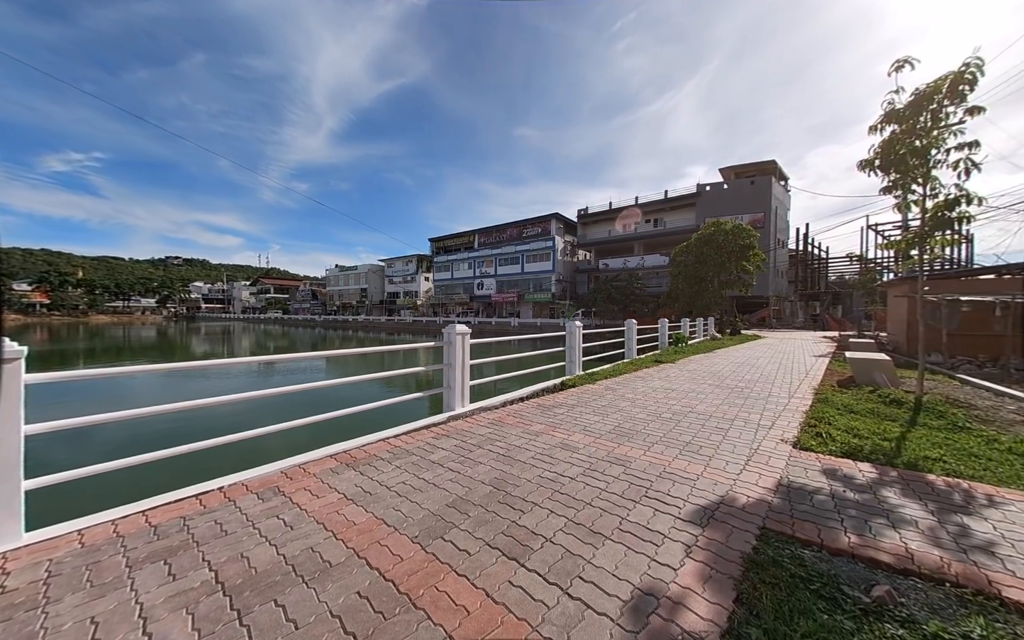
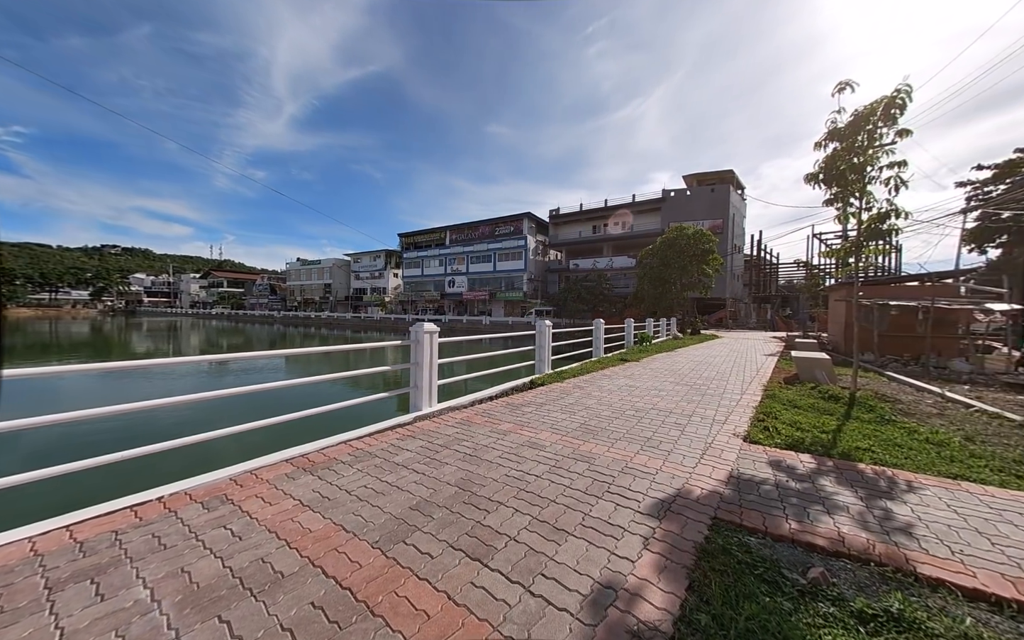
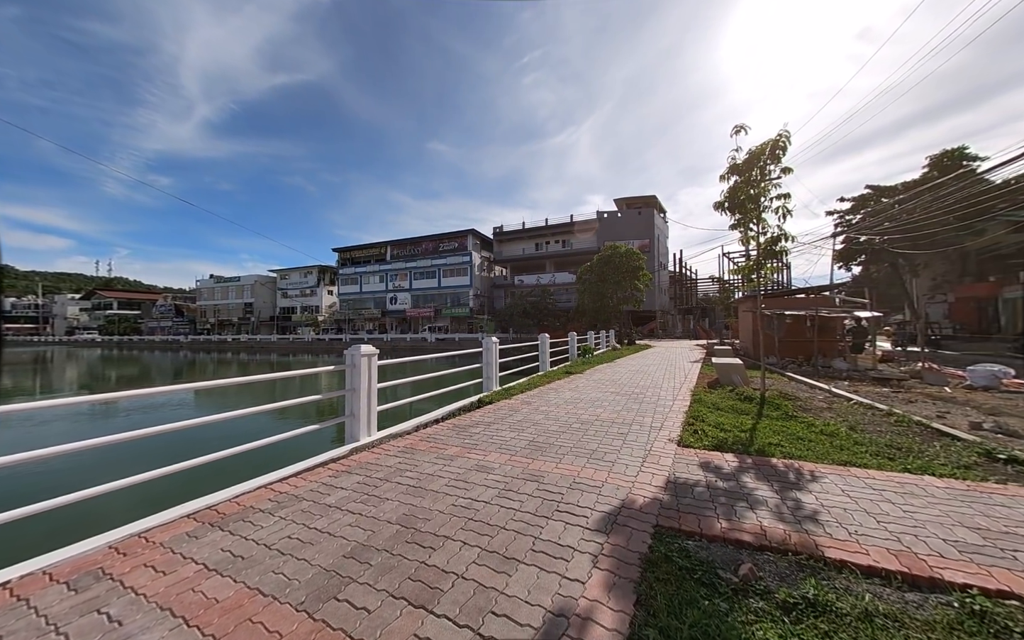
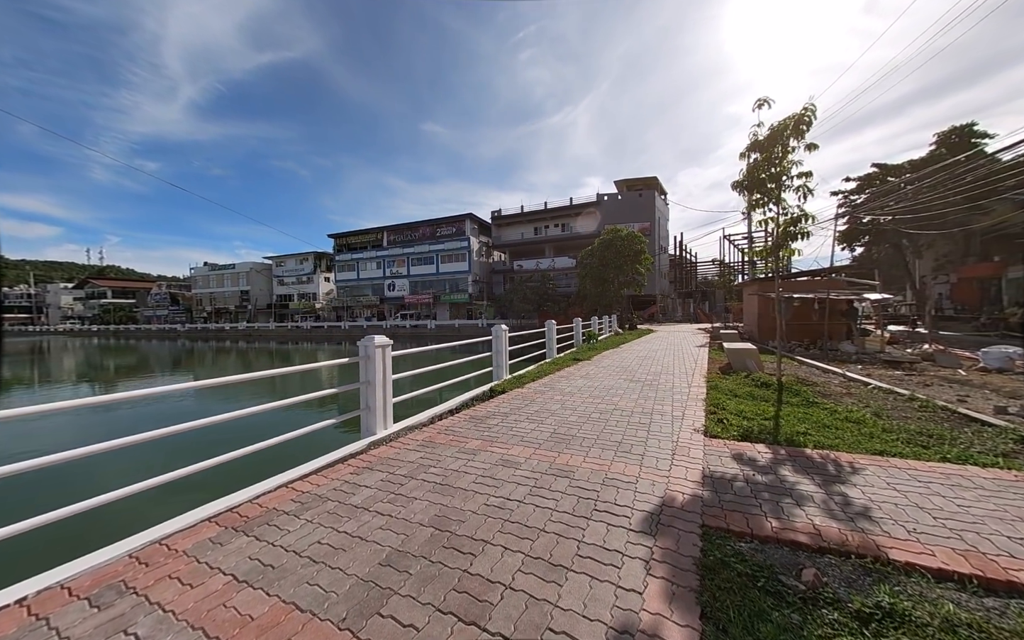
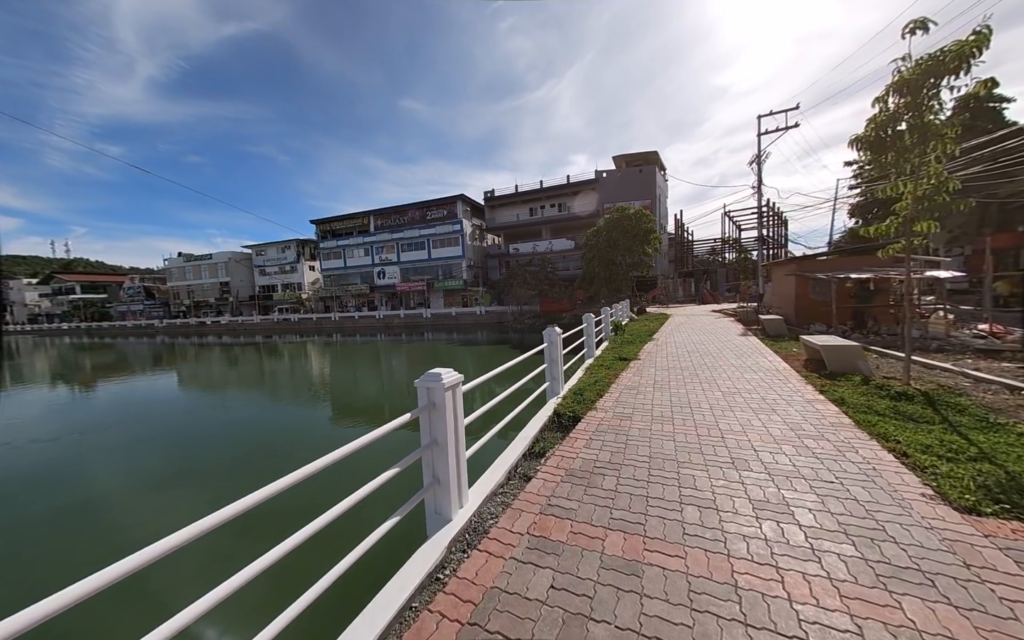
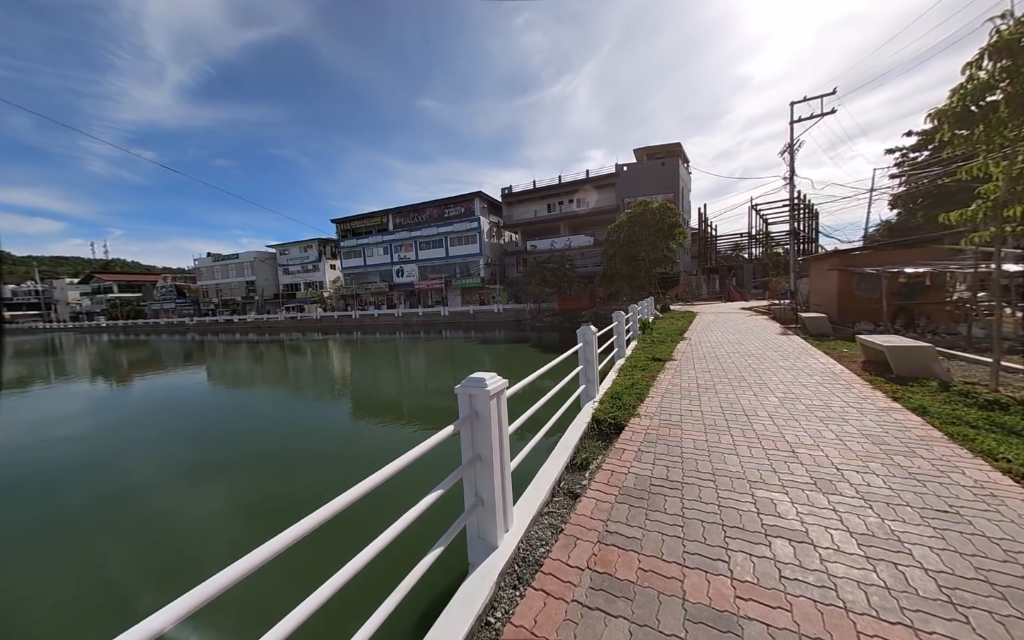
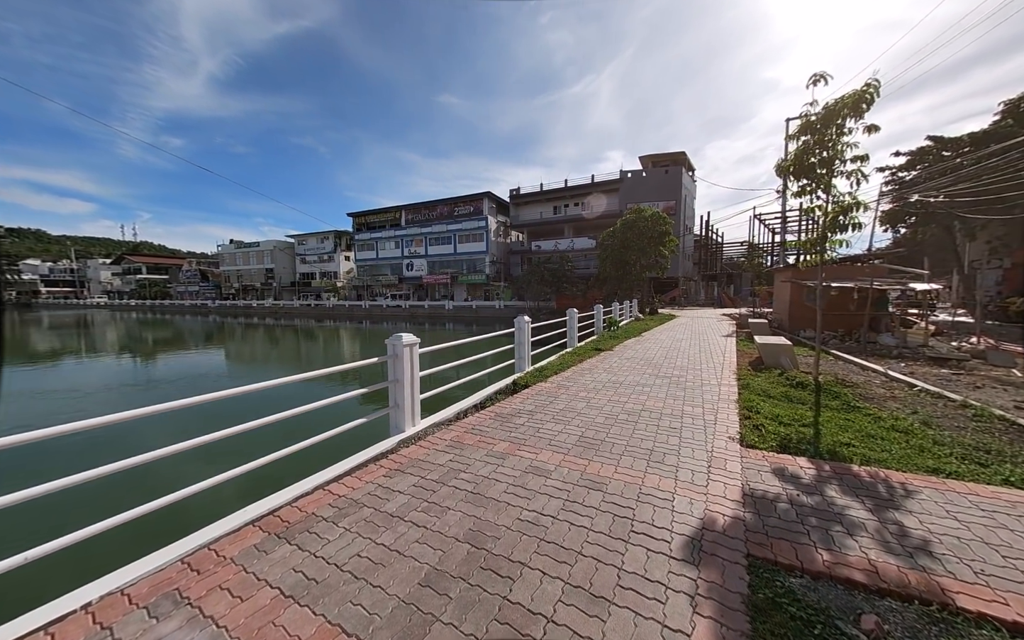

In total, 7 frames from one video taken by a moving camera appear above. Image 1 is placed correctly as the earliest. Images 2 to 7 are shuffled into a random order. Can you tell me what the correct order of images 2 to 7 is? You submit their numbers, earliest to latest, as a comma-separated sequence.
2, 3, 4, 7, 5, 6
